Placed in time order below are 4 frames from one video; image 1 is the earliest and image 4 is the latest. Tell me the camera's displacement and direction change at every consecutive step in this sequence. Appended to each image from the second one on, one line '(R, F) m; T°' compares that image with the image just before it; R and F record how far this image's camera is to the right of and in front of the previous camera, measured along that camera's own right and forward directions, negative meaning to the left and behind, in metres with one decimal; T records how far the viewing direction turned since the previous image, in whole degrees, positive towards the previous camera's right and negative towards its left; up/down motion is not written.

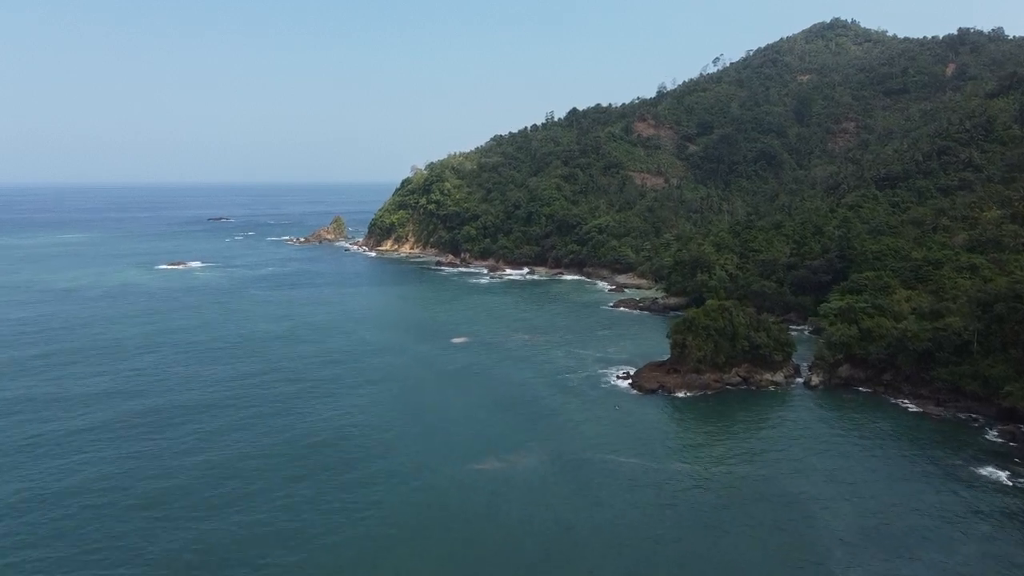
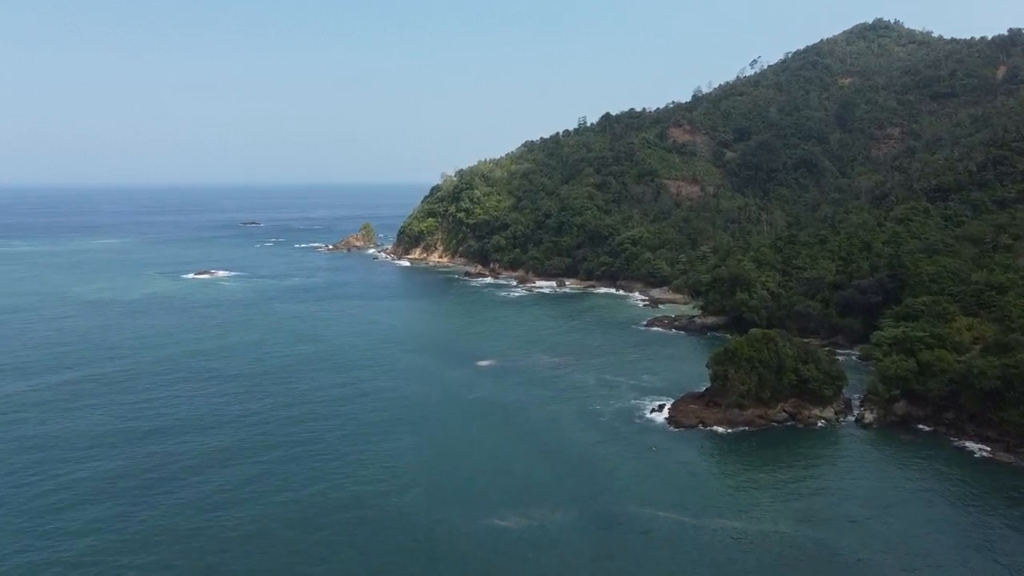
(+0.1, +2.3) m; -2°
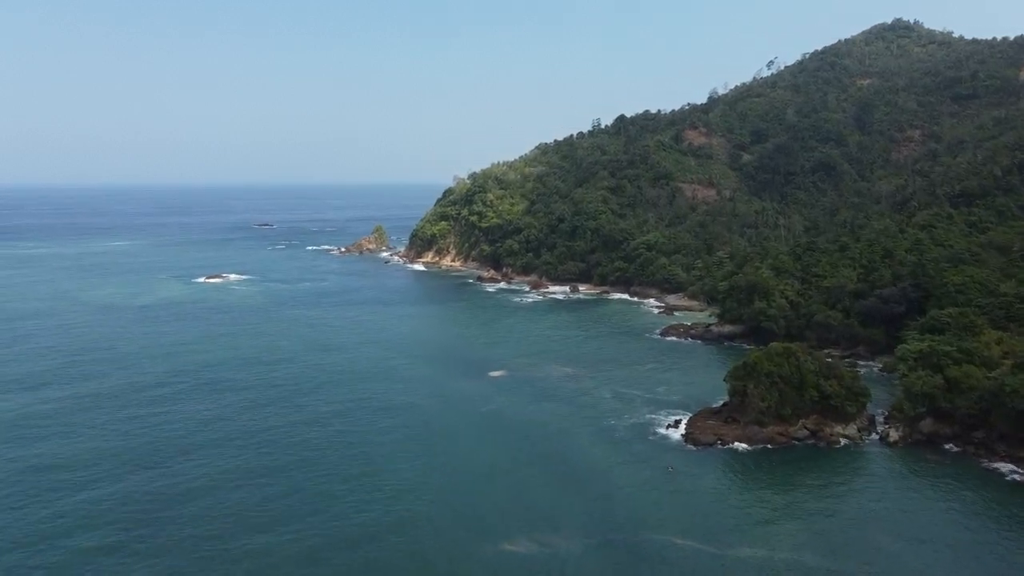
(+0.1, +1.0) m; -1°
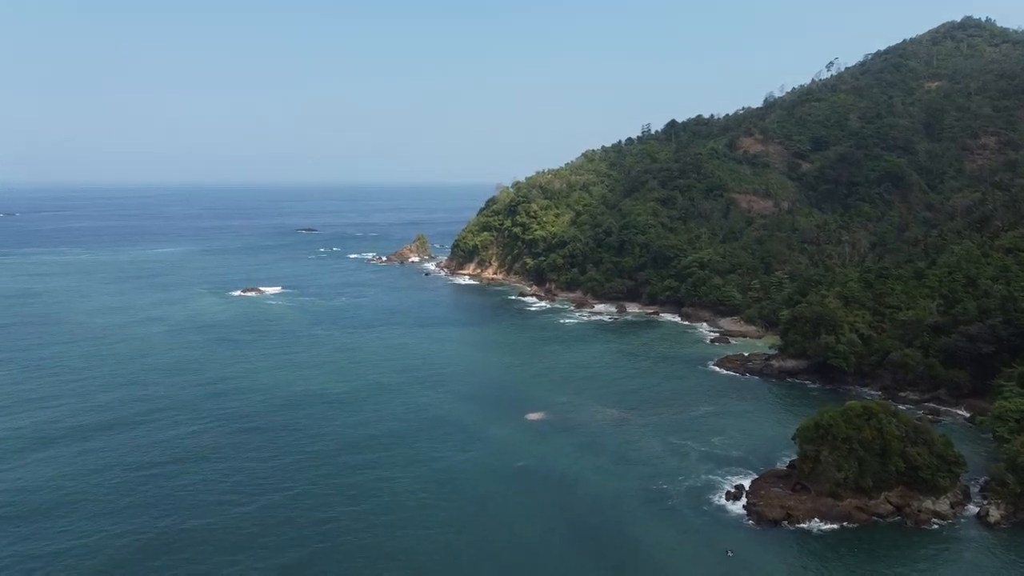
(+0.2, +3.7) m; -3°
